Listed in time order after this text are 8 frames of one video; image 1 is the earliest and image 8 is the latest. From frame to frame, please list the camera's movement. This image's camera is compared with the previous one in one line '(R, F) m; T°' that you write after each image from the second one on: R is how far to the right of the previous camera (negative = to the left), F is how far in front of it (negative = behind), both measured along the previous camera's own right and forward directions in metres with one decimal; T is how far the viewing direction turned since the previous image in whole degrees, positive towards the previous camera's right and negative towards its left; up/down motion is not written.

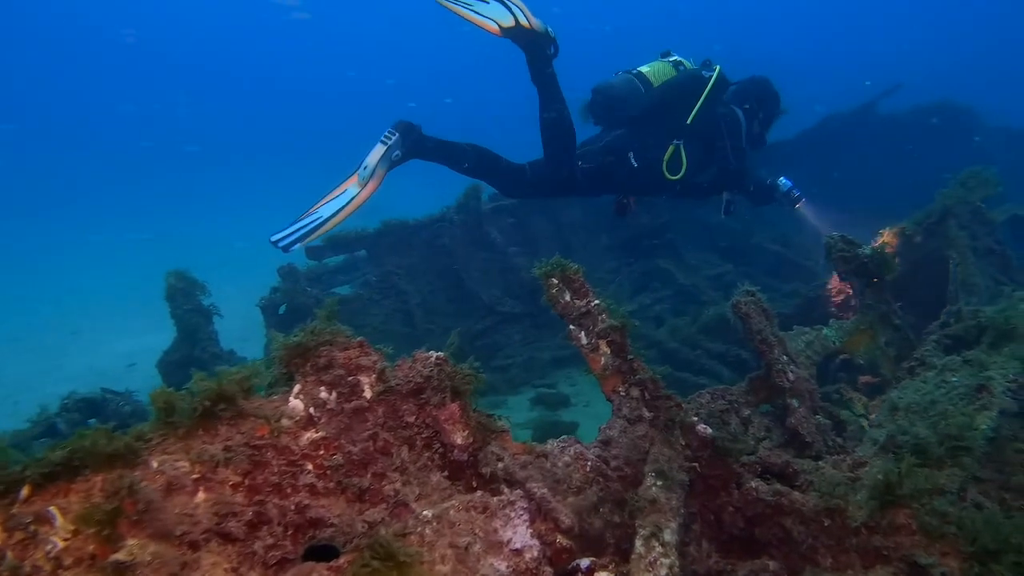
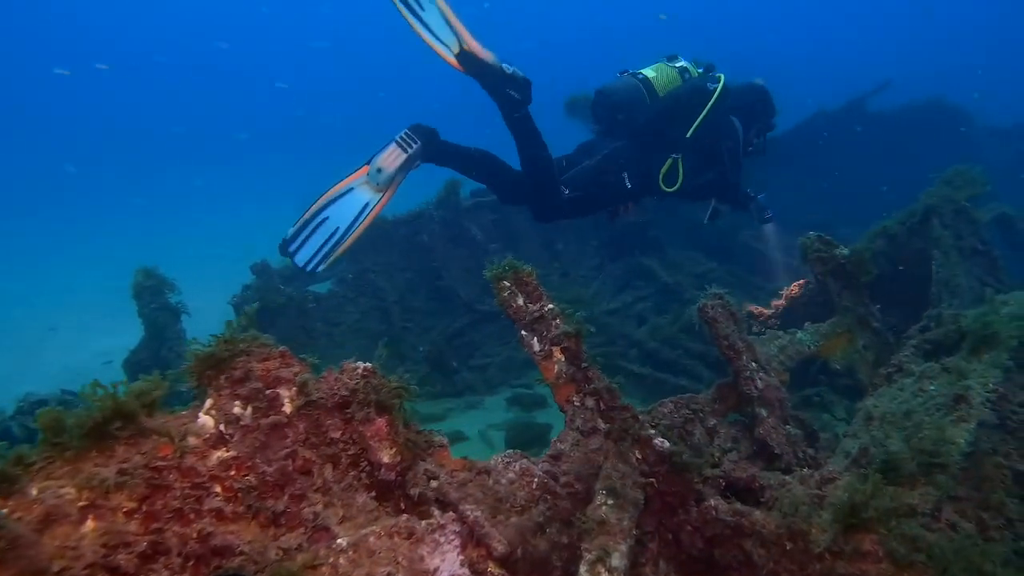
(+0.3, +0.2) m; 0°
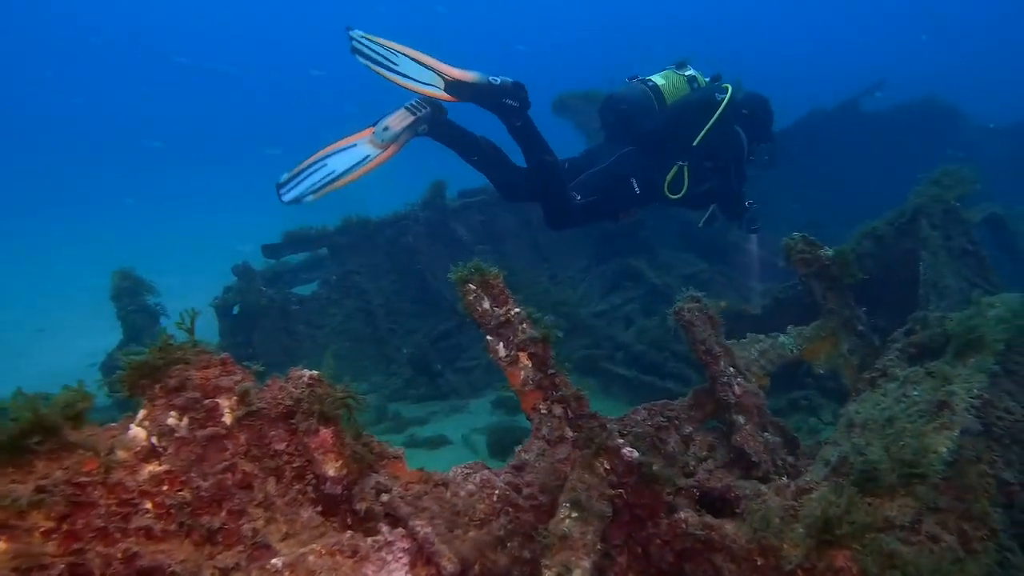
(+0.2, +0.1) m; 0°
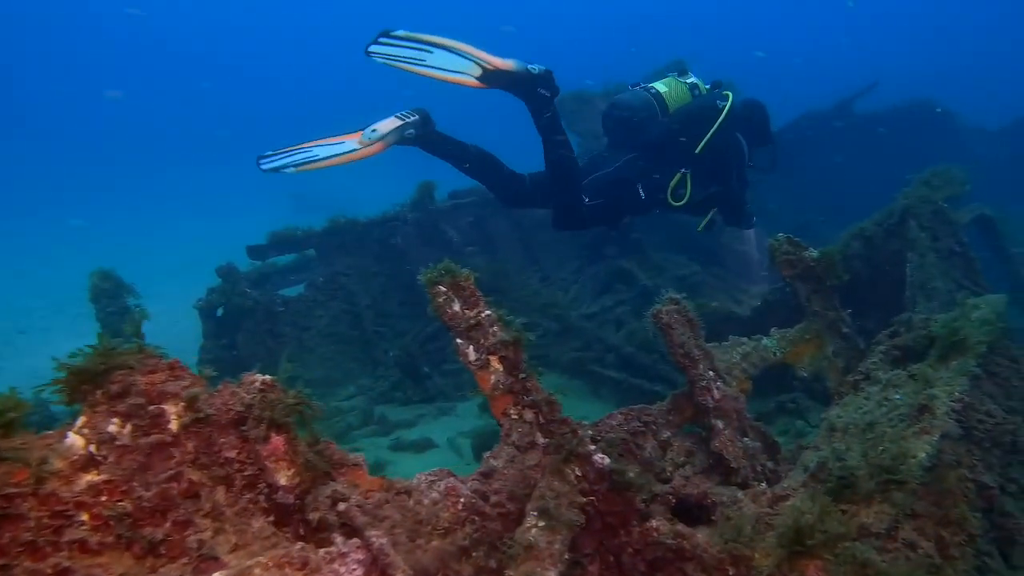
(+0.2, +0.1) m; 0°
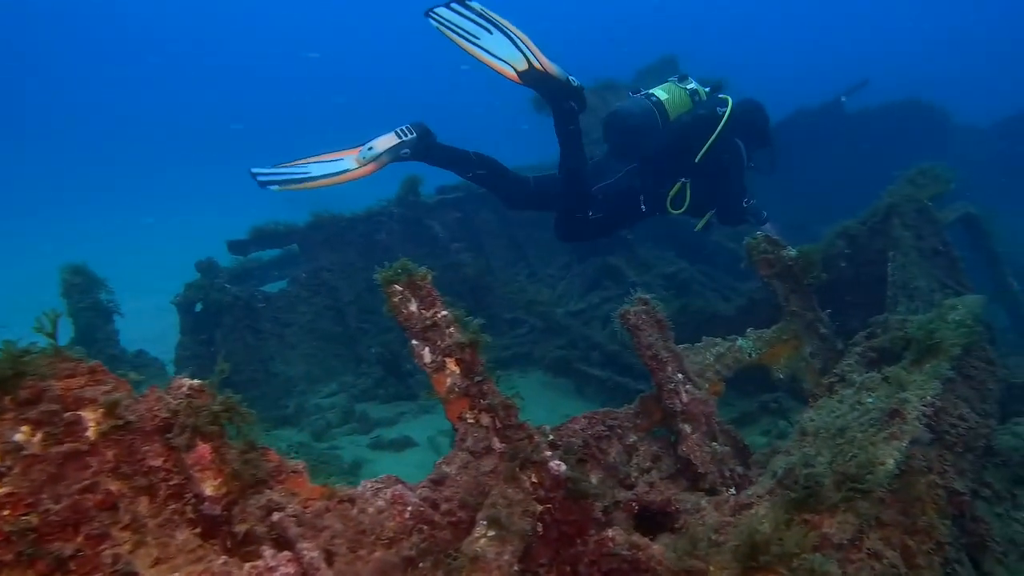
(+0.3, +0.1) m; 0°
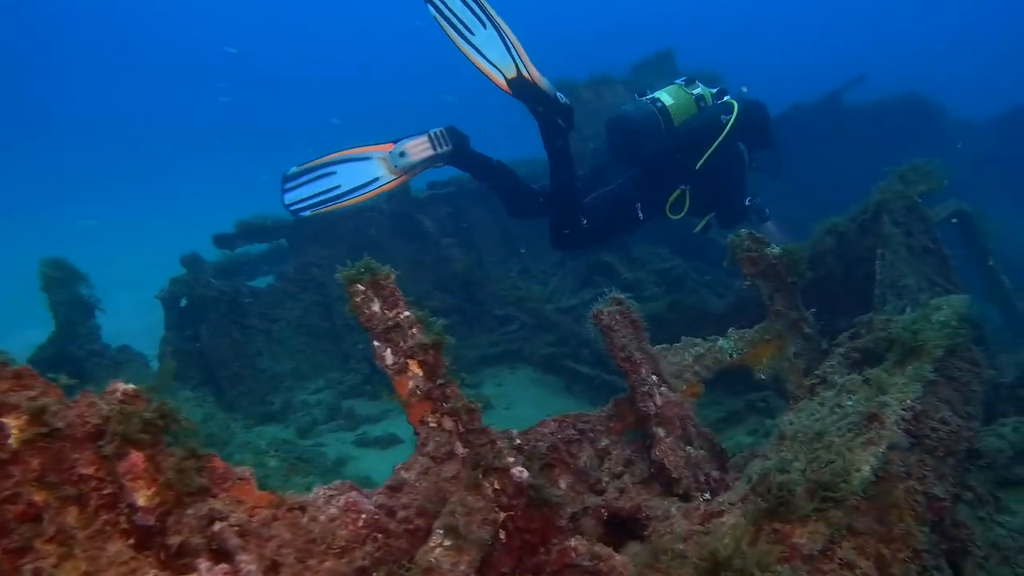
(+0.2, +0.1) m; 0°
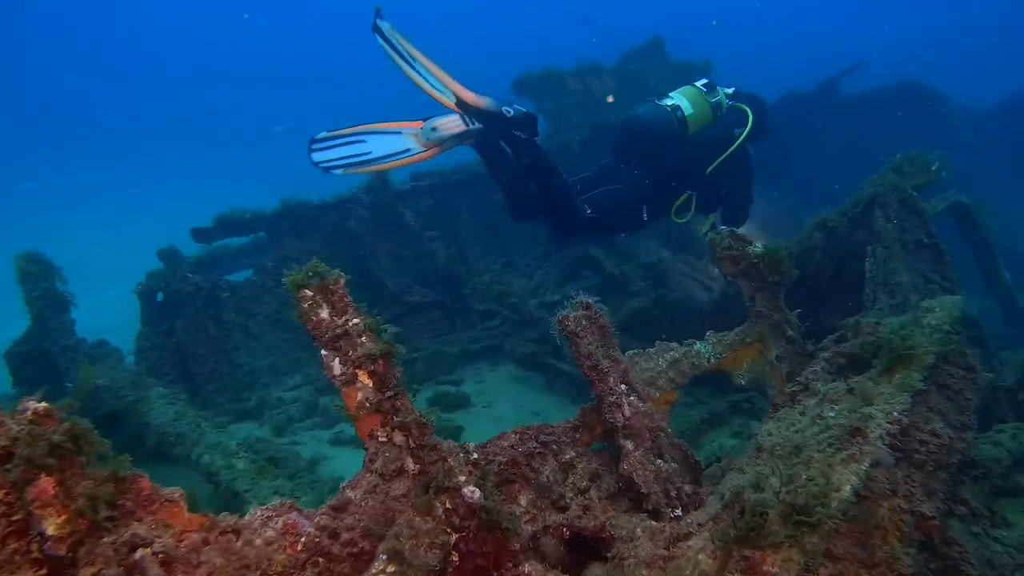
(+0.2, +0.2) m; 0°
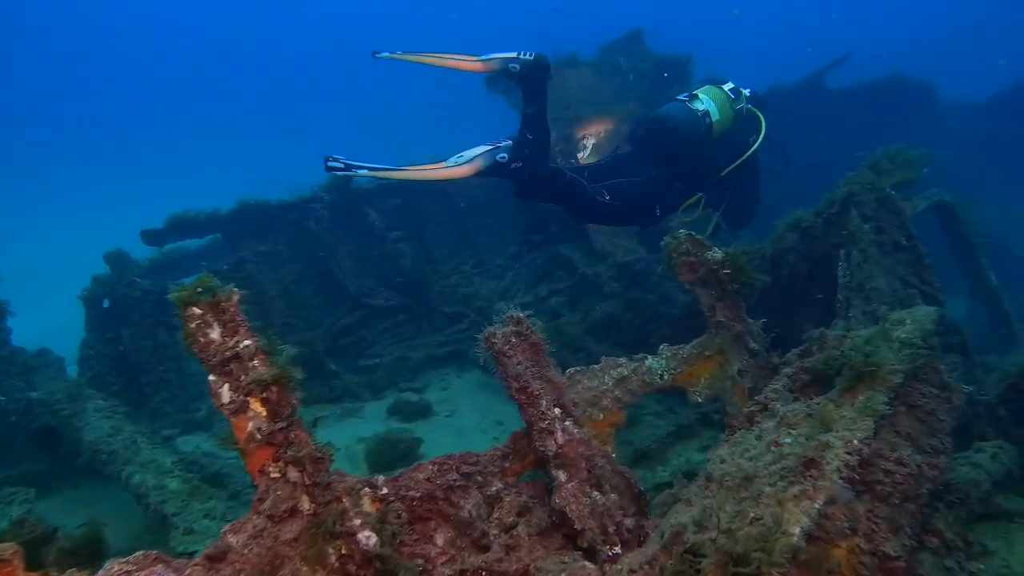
(+0.4, +0.3) m; 0°
